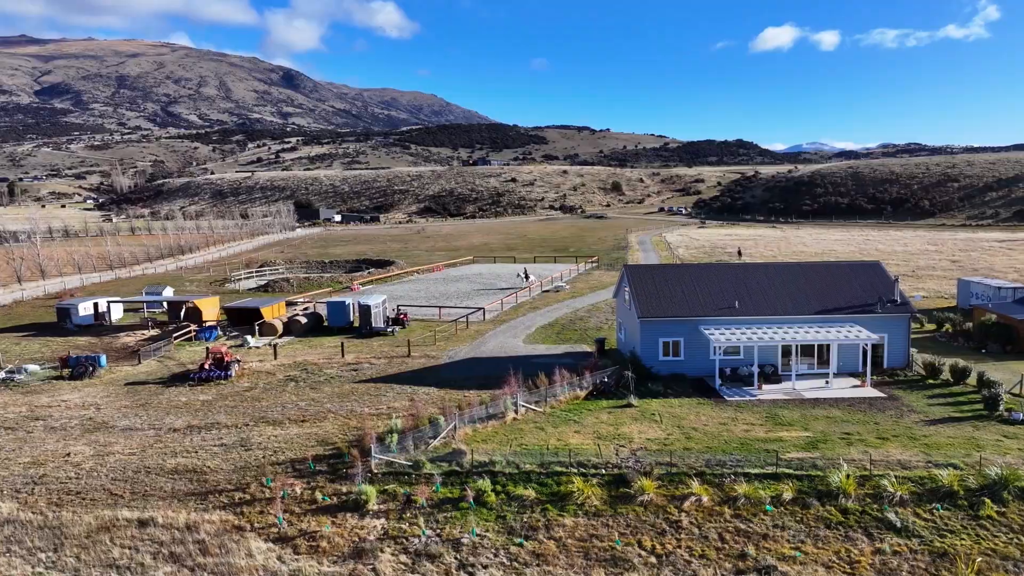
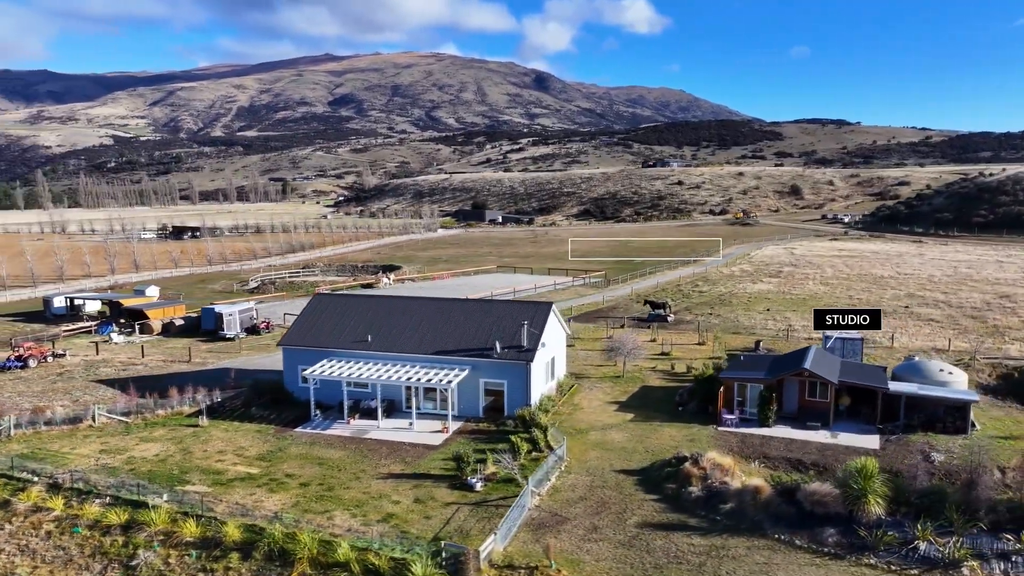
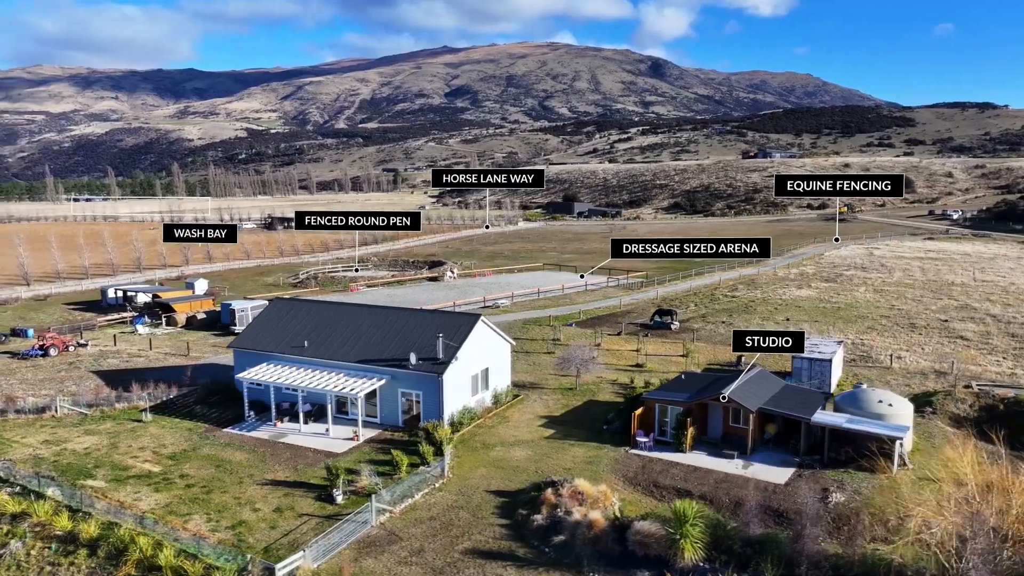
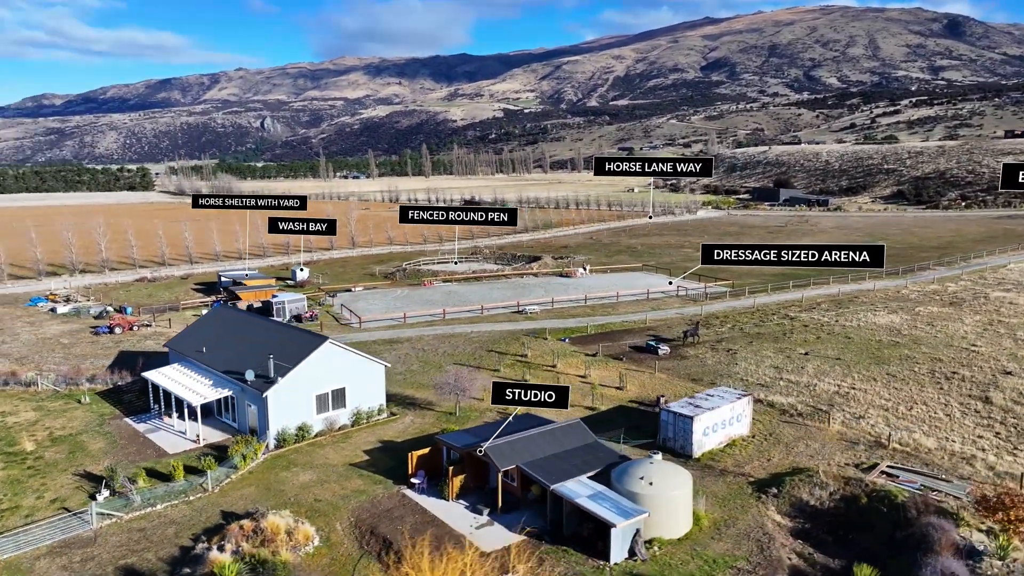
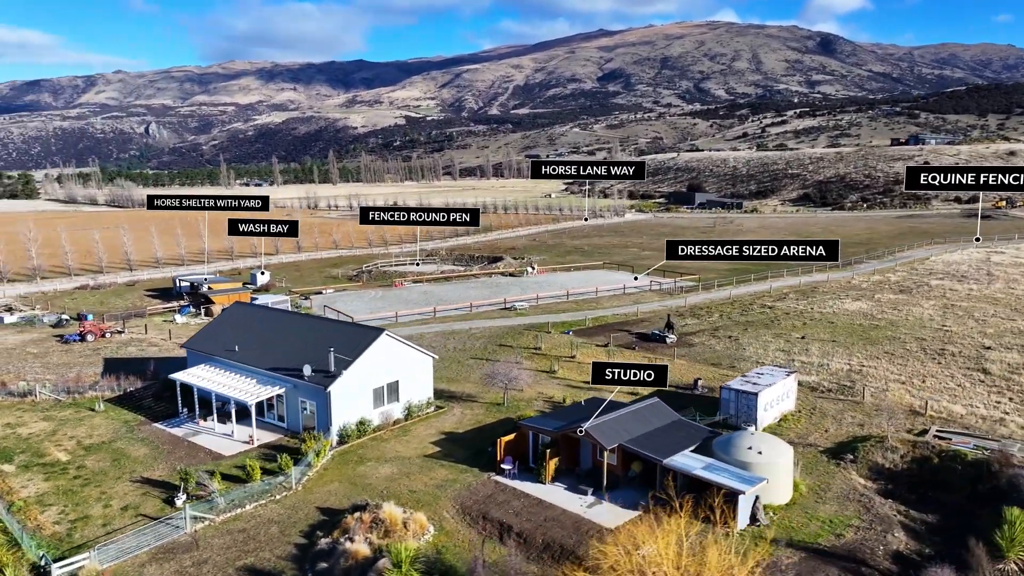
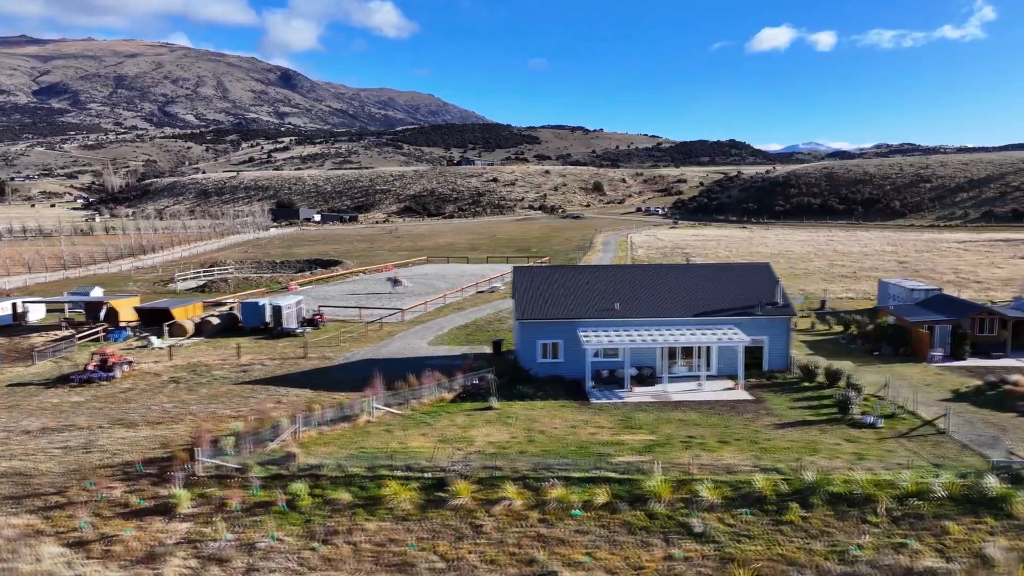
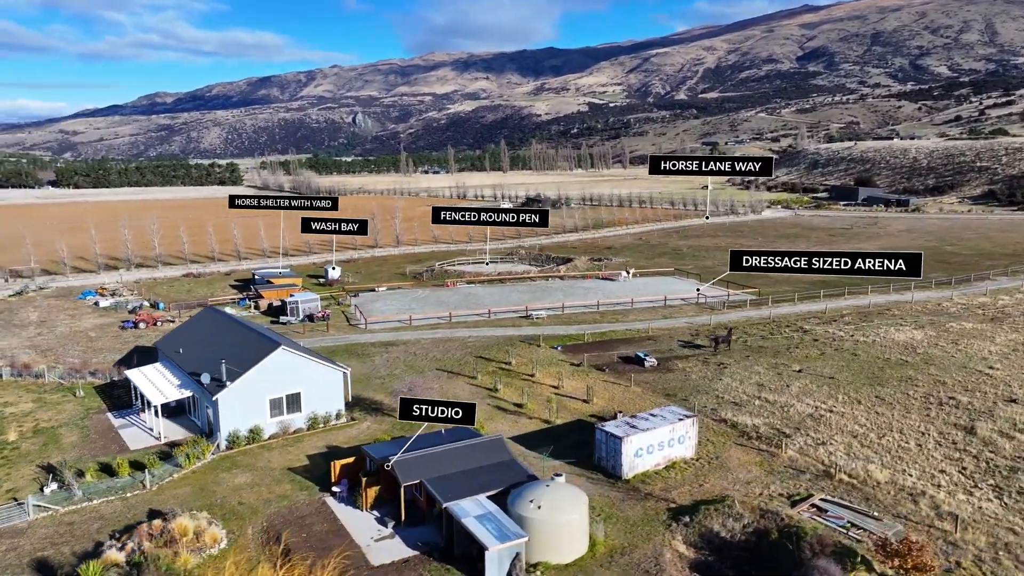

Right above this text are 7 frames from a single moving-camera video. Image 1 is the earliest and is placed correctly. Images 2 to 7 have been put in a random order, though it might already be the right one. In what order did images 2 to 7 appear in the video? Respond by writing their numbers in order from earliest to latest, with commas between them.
6, 2, 3, 5, 4, 7
